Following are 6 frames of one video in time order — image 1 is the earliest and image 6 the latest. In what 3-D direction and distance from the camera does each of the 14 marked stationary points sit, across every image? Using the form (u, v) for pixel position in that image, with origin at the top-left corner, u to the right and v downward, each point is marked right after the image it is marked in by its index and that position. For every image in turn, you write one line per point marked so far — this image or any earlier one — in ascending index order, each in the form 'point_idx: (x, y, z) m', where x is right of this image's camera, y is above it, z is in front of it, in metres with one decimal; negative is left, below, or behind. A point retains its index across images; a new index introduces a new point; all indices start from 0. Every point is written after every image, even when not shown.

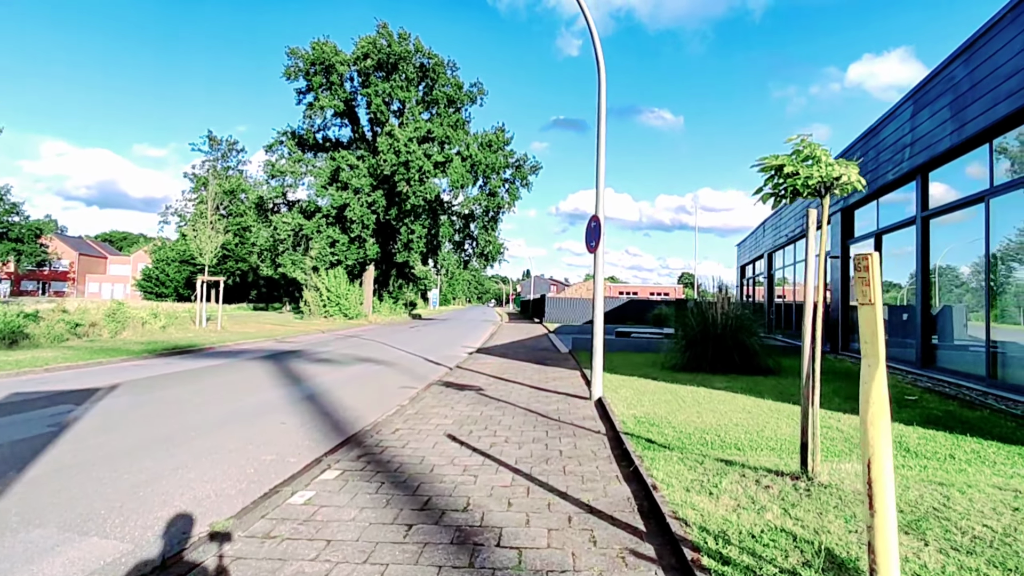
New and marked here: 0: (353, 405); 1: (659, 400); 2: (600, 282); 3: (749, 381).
0: (-2.1, -1.6, +8.1) m
1: (+1.8, -1.4, +7.5) m
2: (+1.2, +0.1, +8.1) m
3: (+3.7, -1.4, +9.4) m
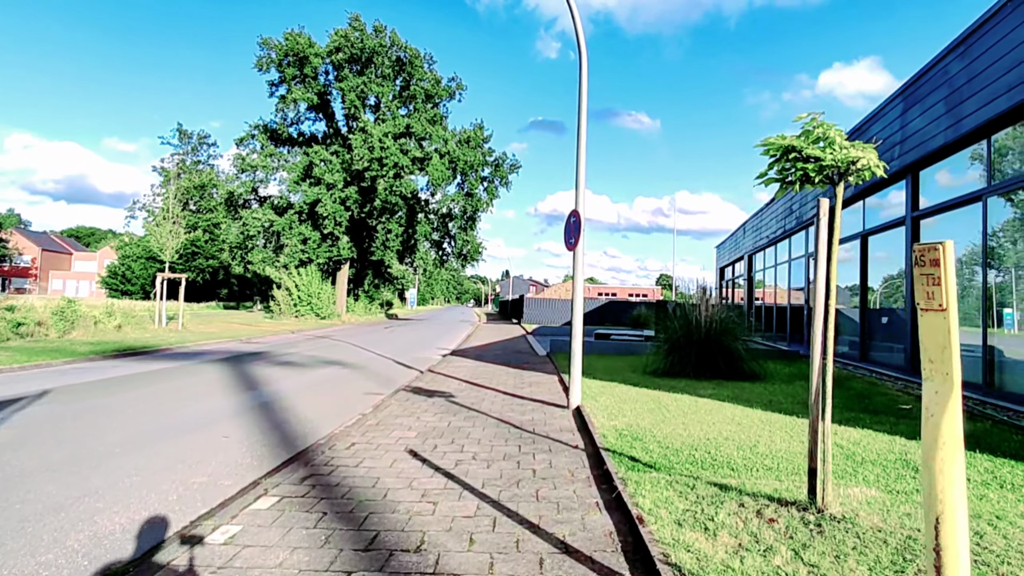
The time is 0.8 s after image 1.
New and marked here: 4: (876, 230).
0: (-2.5, -1.6, +7.4) m
1: (+1.5, -1.4, +6.9) m
2: (+0.8, +0.1, +7.5) m
3: (+3.3, -1.5, +8.9) m
4: (+6.9, +1.1, +11.5) m
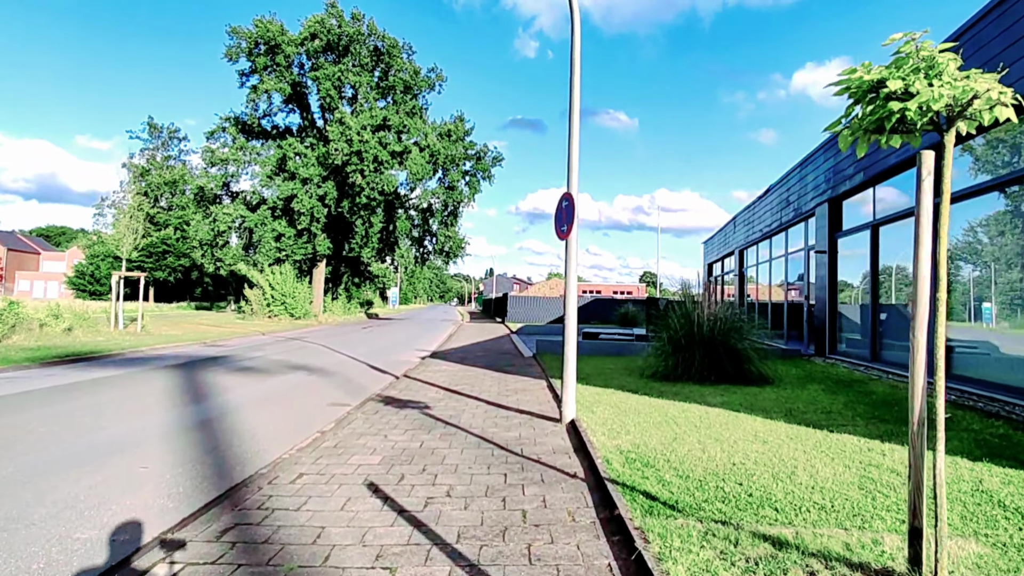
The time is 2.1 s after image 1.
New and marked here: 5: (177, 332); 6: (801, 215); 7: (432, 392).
0: (-2.6, -1.5, +6.3) m
1: (+1.3, -1.3, +5.9) m
2: (+0.7, +0.1, +6.5) m
3: (+3.1, -1.4, +8.0) m
4: (+6.6, +1.2, +10.7) m
5: (-11.0, -1.5, +19.9) m
6: (+7.2, +1.8, +15.2) m
7: (-1.2, -1.5, +8.8) m
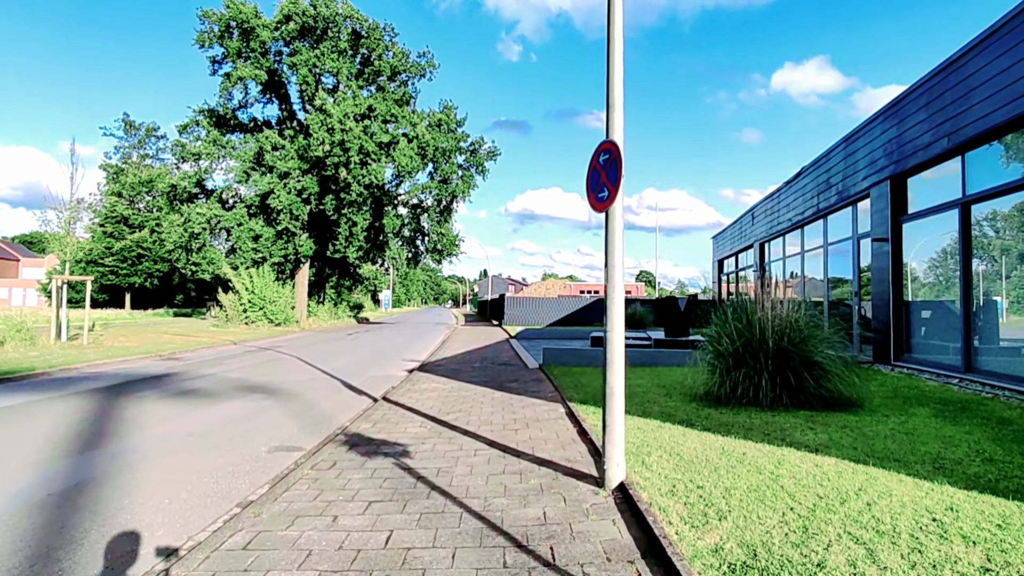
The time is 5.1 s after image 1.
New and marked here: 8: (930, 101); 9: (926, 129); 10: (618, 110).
0: (-2.5, -1.5, +4.1) m
1: (+1.5, -1.3, +3.8) m
2: (+0.8, +0.1, +4.4) m
3: (+3.2, -1.3, +5.8) m
4: (+6.7, +1.3, +8.6) m
5: (-11.0, -1.6, +17.7) m
6: (+7.2, +1.9, +13.1) m
7: (-1.1, -1.5, +6.7) m
8: (+6.7, +3.0, +9.8) m
9: (+6.8, +2.6, +9.9) m
10: (+0.8, +1.3, +4.6) m
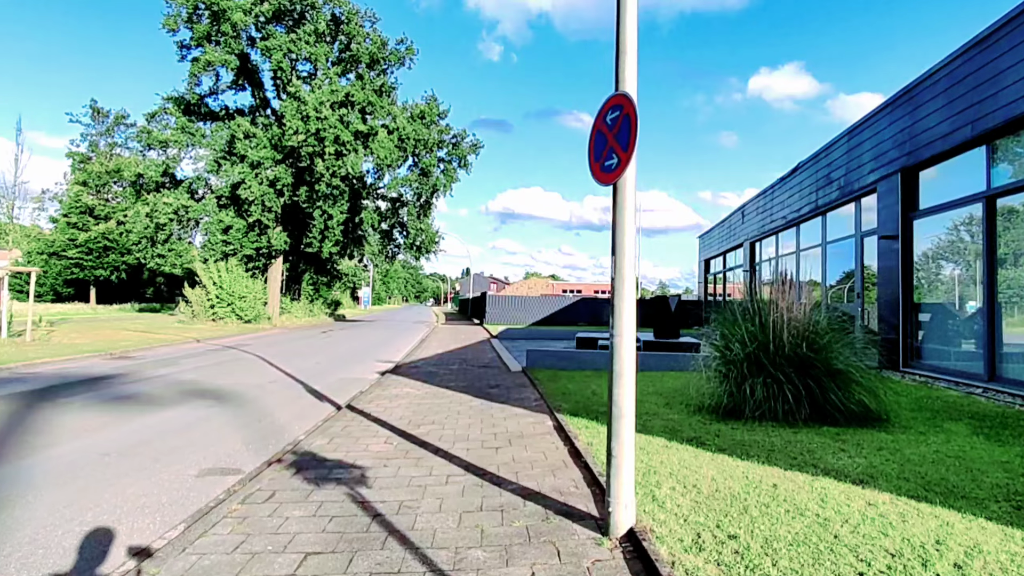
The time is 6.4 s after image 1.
0: (-2.6, -1.5, +3.1) m
1: (+1.4, -1.3, +2.9) m
2: (+0.7, +0.2, +3.4) m
3: (+3.0, -1.3, +5.0) m
4: (+6.5, +1.3, +7.8) m
5: (-11.5, -1.4, +16.4) m
6: (+6.9, +1.9, +12.4) m
7: (-1.2, -1.5, +5.7) m
8: (+6.5, +3.0, +9.1) m
9: (+6.5, +2.6, +9.2) m
10: (+0.7, +1.4, +3.7) m
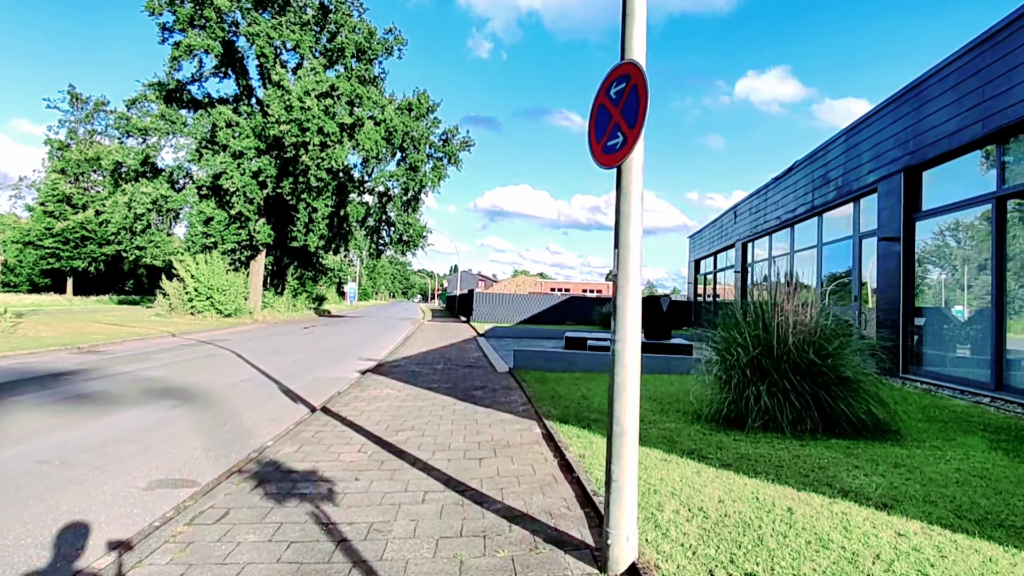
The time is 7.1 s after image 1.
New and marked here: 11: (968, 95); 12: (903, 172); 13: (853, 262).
0: (-2.7, -1.4, +2.6) m
1: (+1.3, -1.3, +2.5) m
2: (+0.6, +0.2, +3.0) m
3: (+2.9, -1.3, +4.6) m
4: (+6.4, +1.2, +7.5) m
5: (-11.9, -1.2, +15.7) m
6: (+6.7, +1.9, +12.0) m
7: (-1.4, -1.4, +5.2) m
8: (+6.4, +2.9, +8.7) m
9: (+6.4, +2.5, +8.8) m
10: (+0.7, +1.4, +3.3) m
11: (+6.4, +2.7, +8.5) m
12: (+6.4, +1.9, +10.0) m
13: (+6.7, +0.5, +12.0) m
